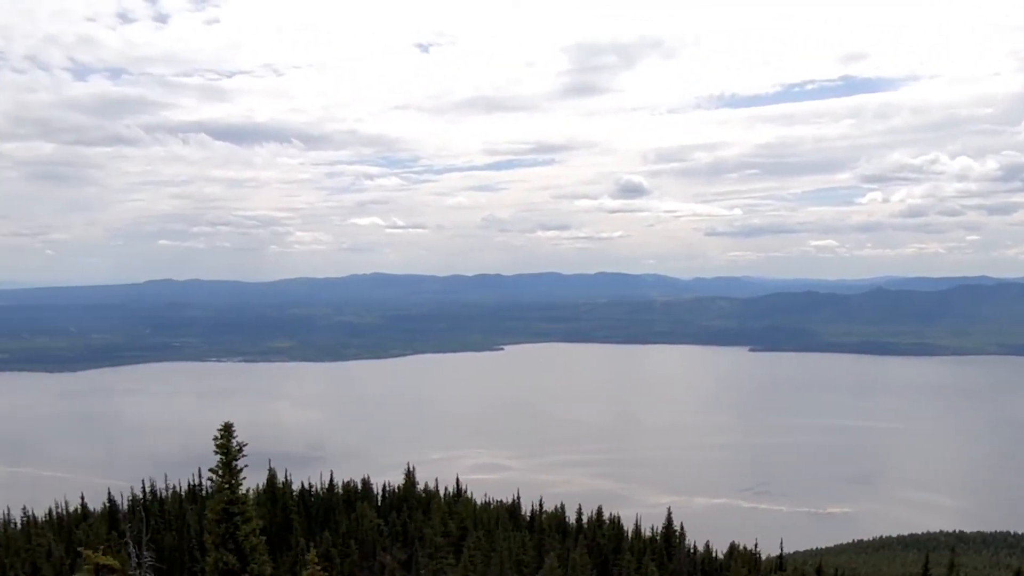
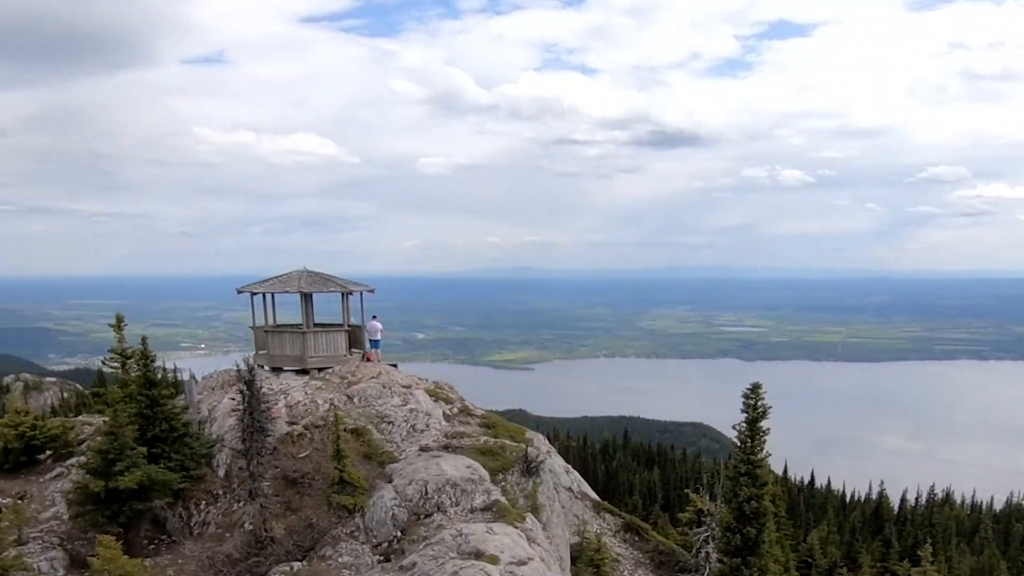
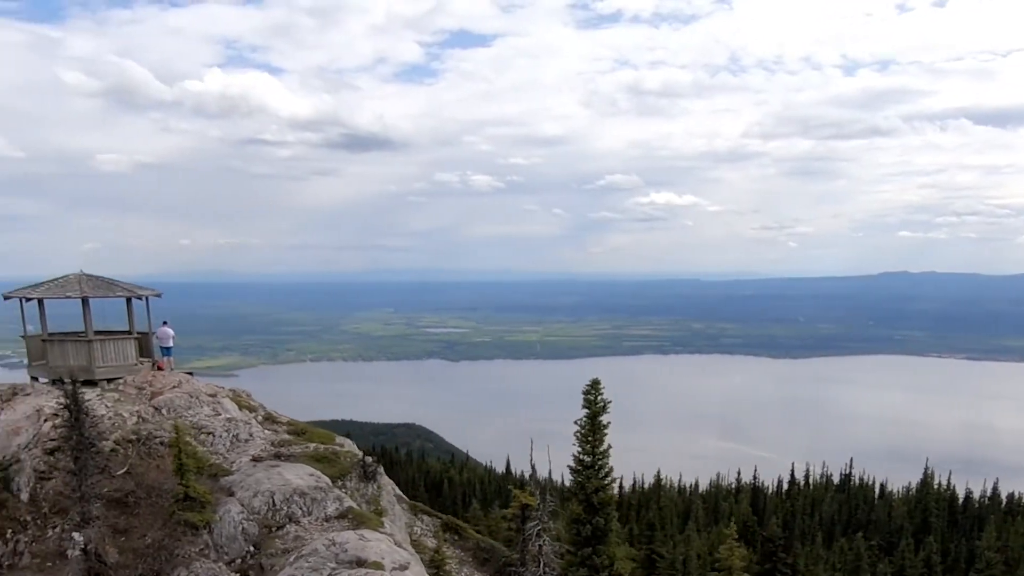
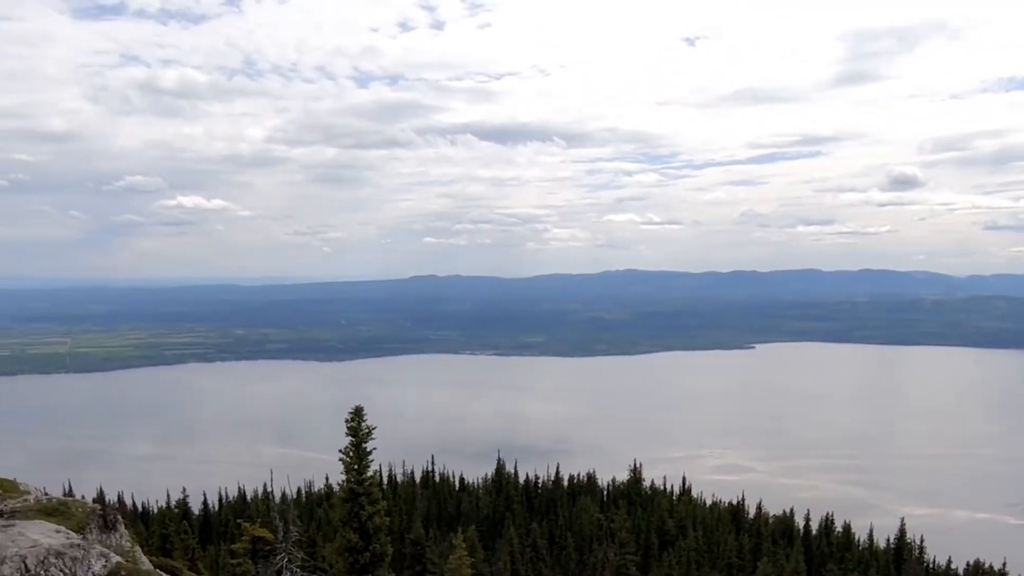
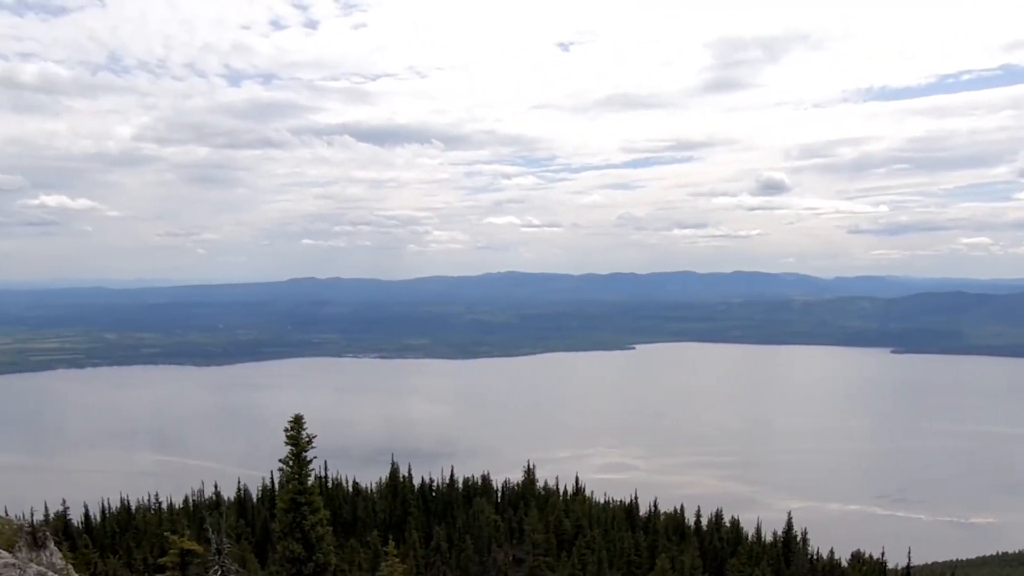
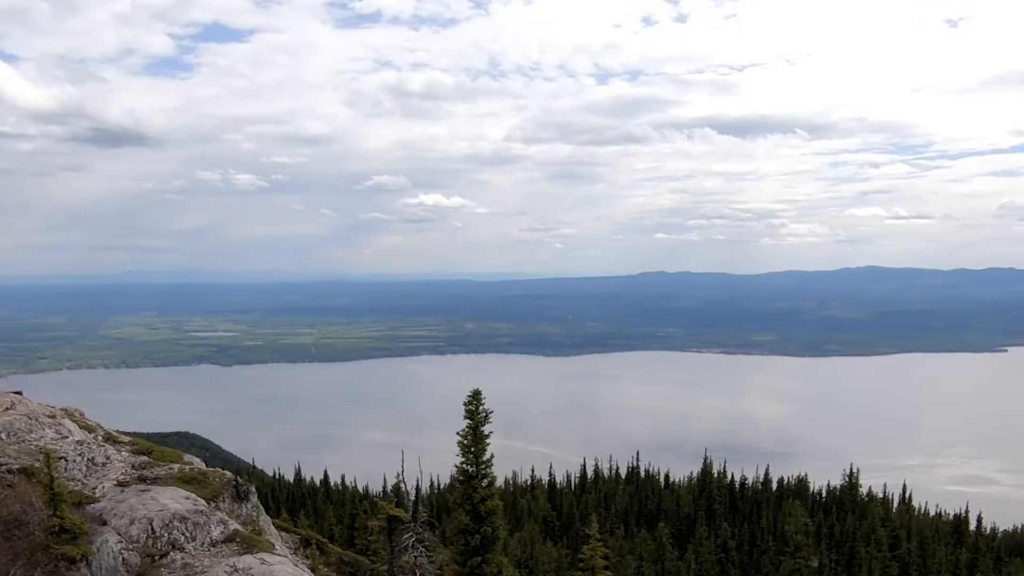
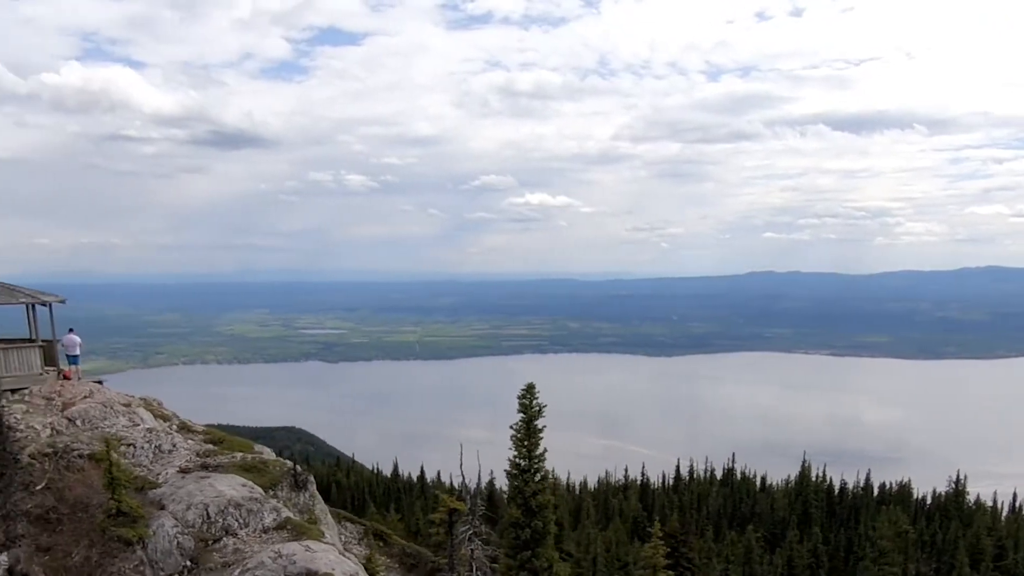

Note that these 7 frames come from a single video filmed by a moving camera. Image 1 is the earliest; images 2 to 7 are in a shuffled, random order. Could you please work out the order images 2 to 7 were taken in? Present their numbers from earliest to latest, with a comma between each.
5, 4, 6, 7, 3, 2
